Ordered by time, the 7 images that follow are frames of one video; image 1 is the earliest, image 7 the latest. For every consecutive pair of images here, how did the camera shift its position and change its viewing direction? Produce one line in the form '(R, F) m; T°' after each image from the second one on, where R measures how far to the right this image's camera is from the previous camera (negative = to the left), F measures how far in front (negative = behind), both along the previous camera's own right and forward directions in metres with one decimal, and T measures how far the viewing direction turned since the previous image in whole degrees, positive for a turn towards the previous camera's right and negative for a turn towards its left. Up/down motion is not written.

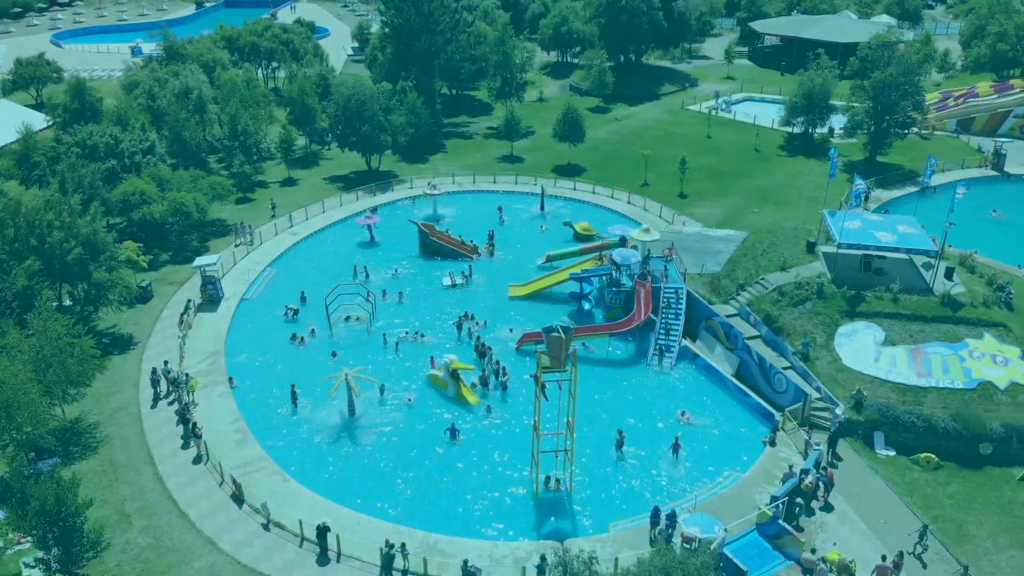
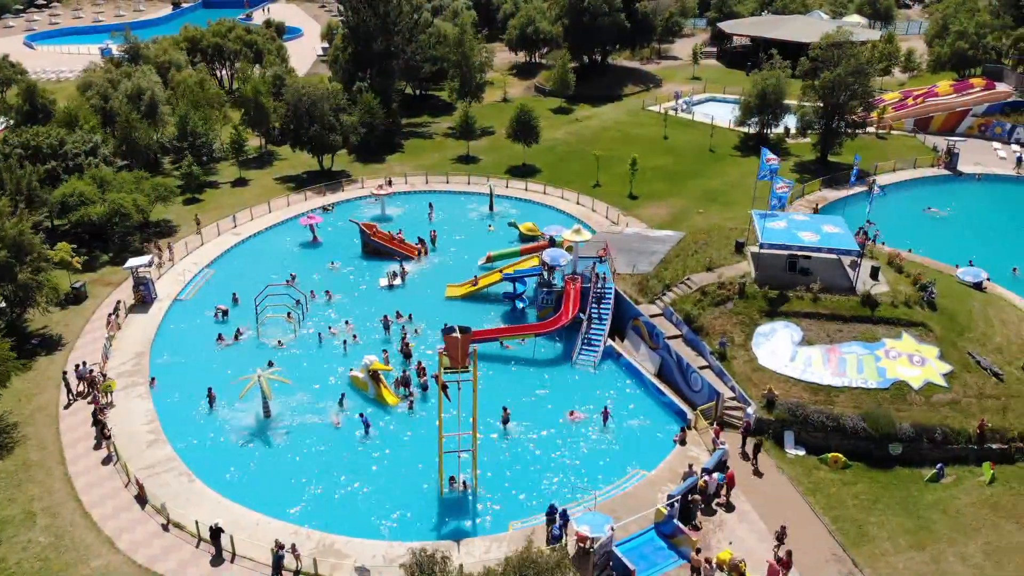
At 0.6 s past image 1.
(+3.7, +0.1) m; 0°
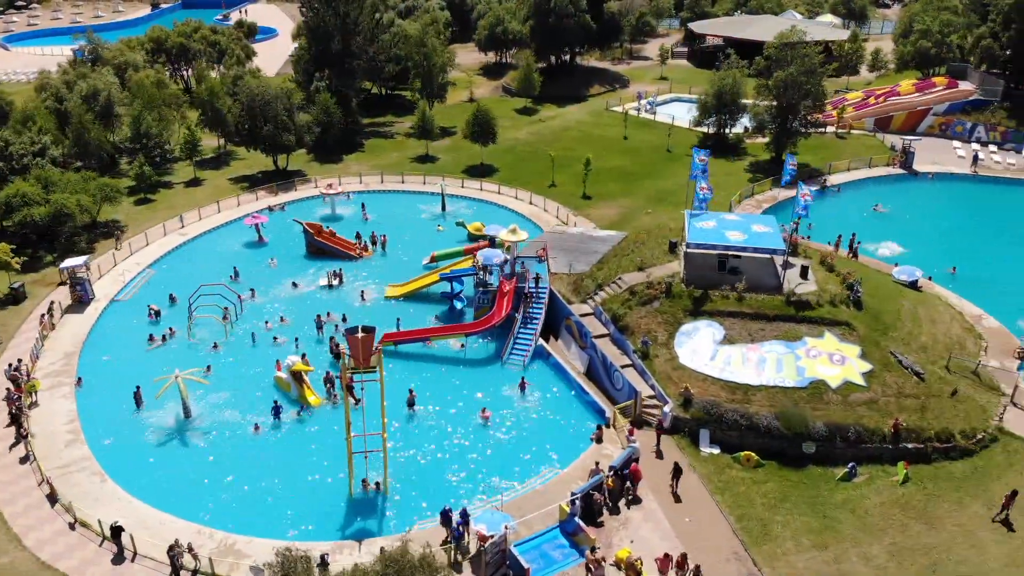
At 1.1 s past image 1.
(+3.5, 0.0) m; 0°
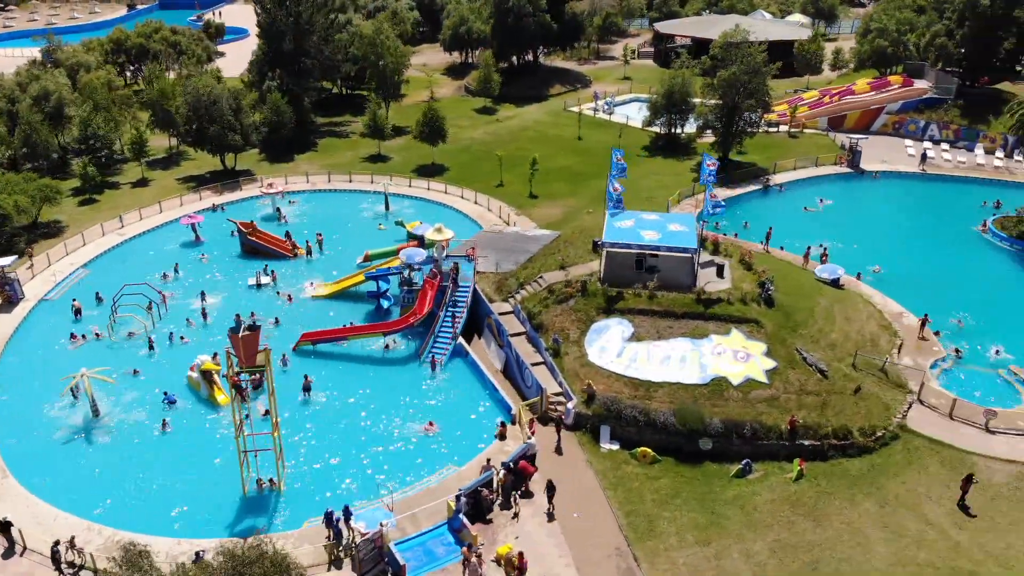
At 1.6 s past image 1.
(+4.1, -0.1) m; 0°
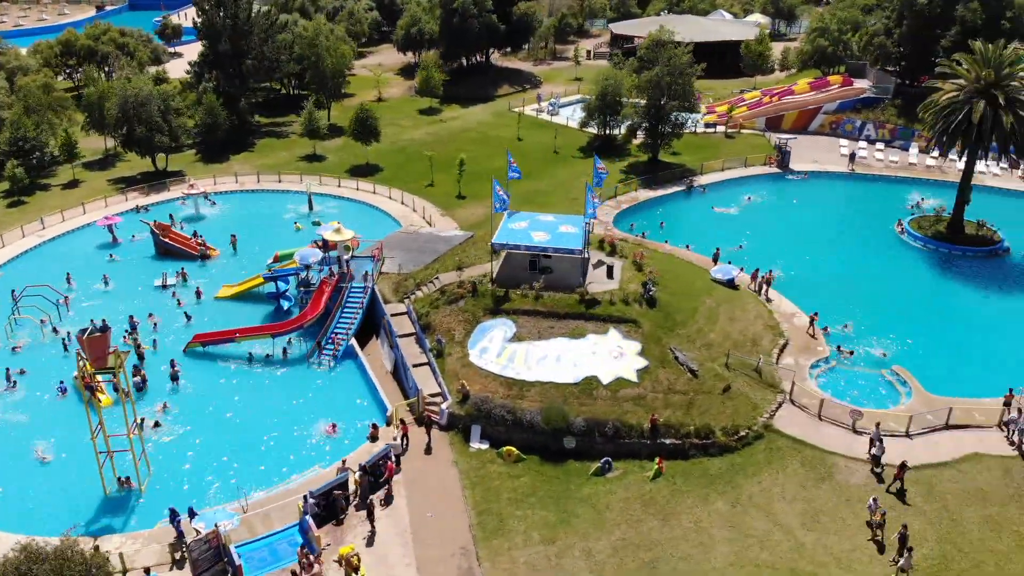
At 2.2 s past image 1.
(+5.6, -0.2) m; 0°
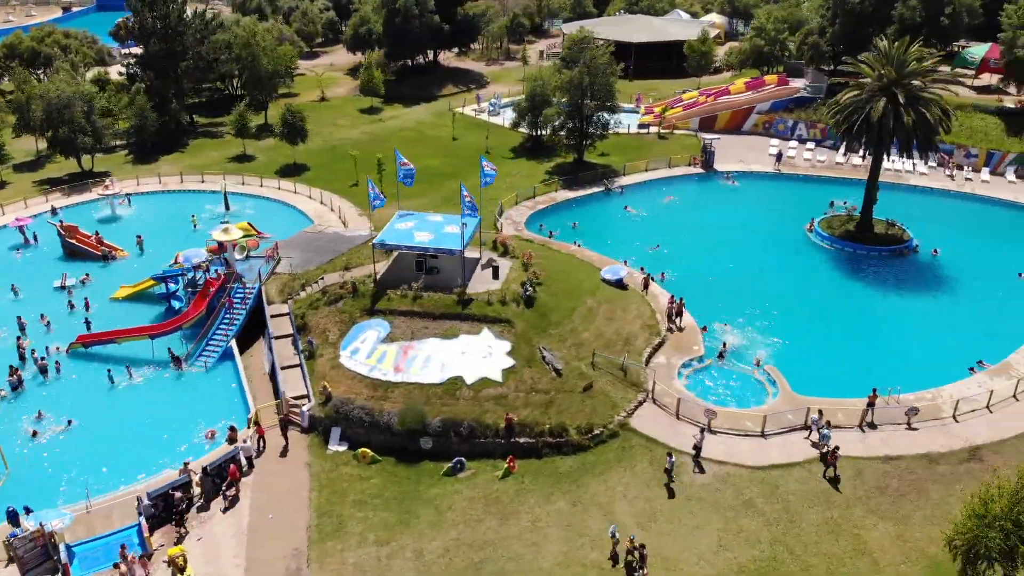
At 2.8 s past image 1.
(+6.0, 0.0) m; 0°
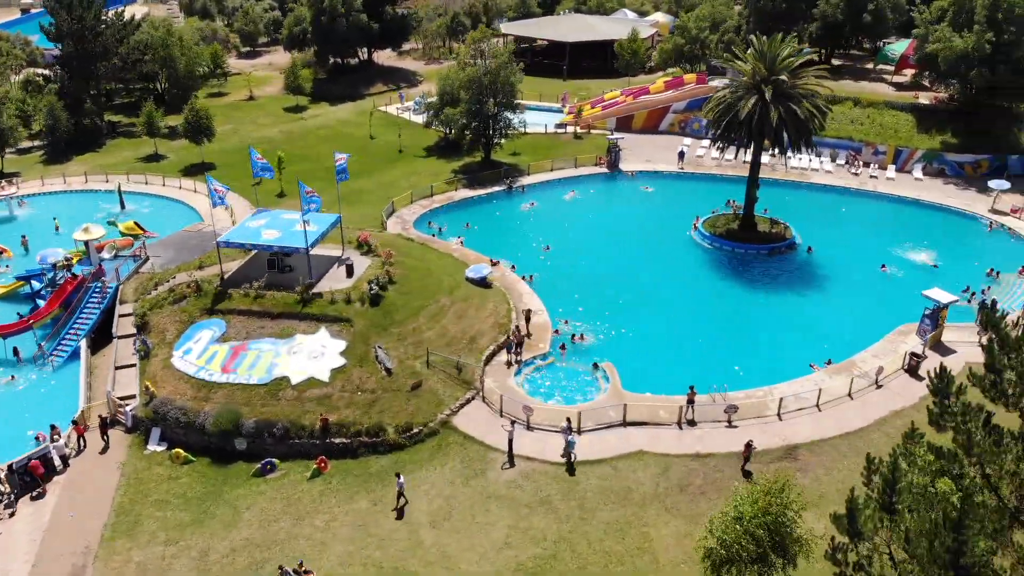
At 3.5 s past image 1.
(+7.7, 0.0) m; -1°
